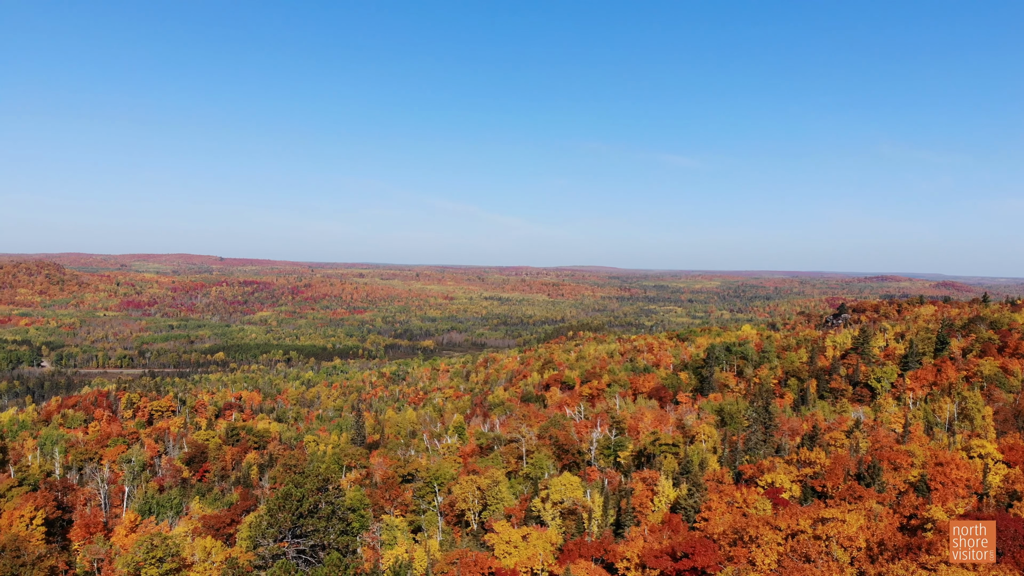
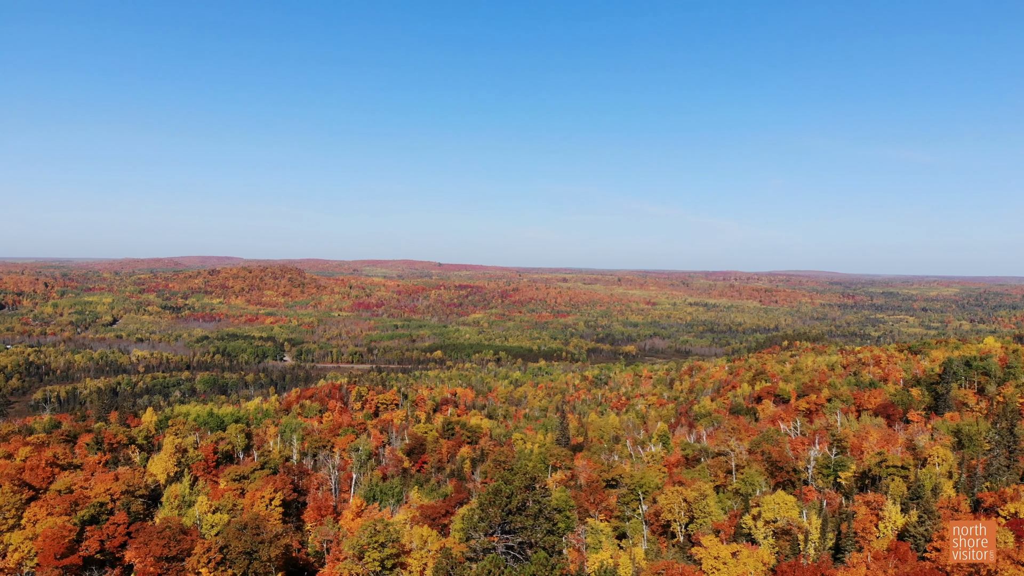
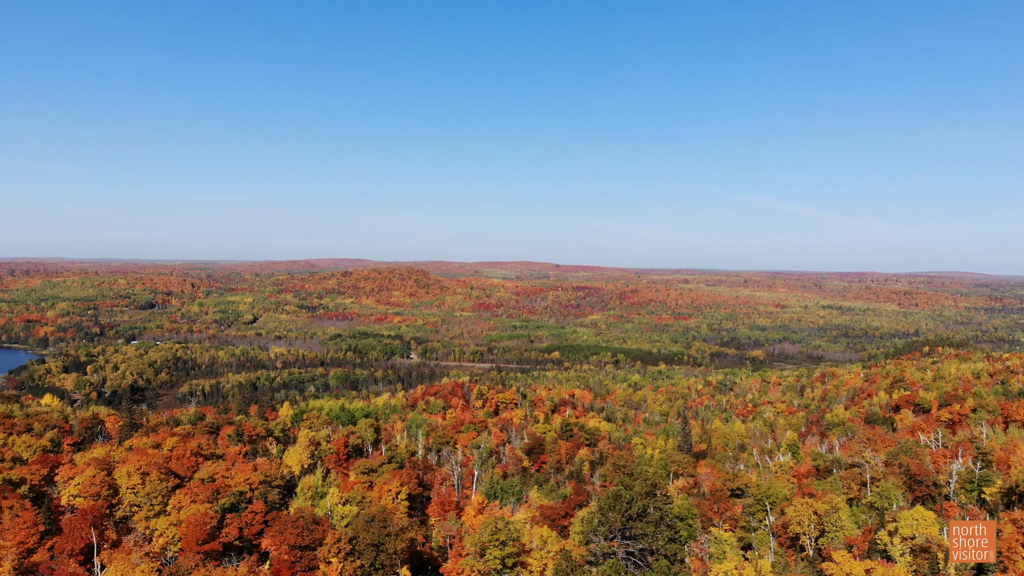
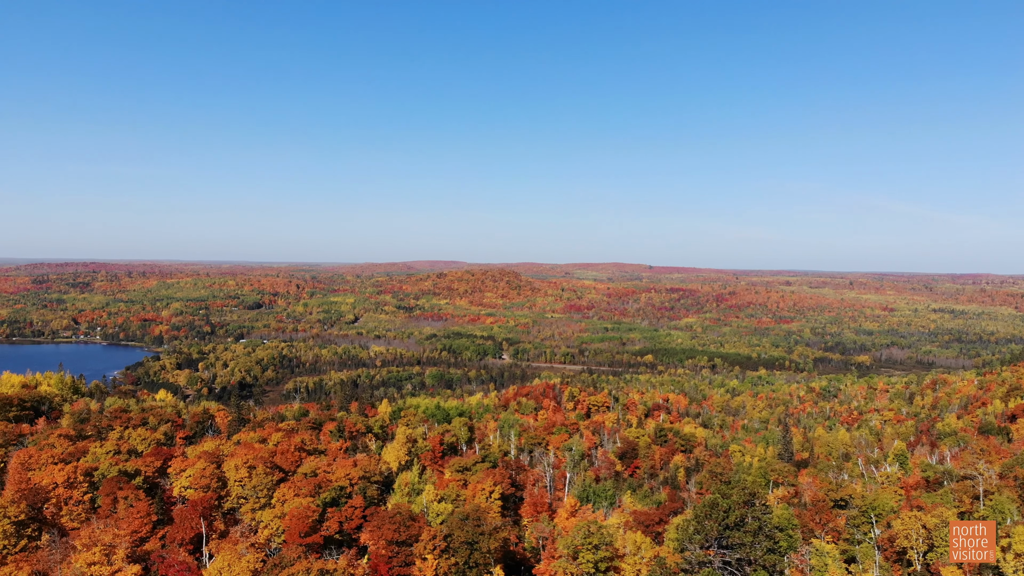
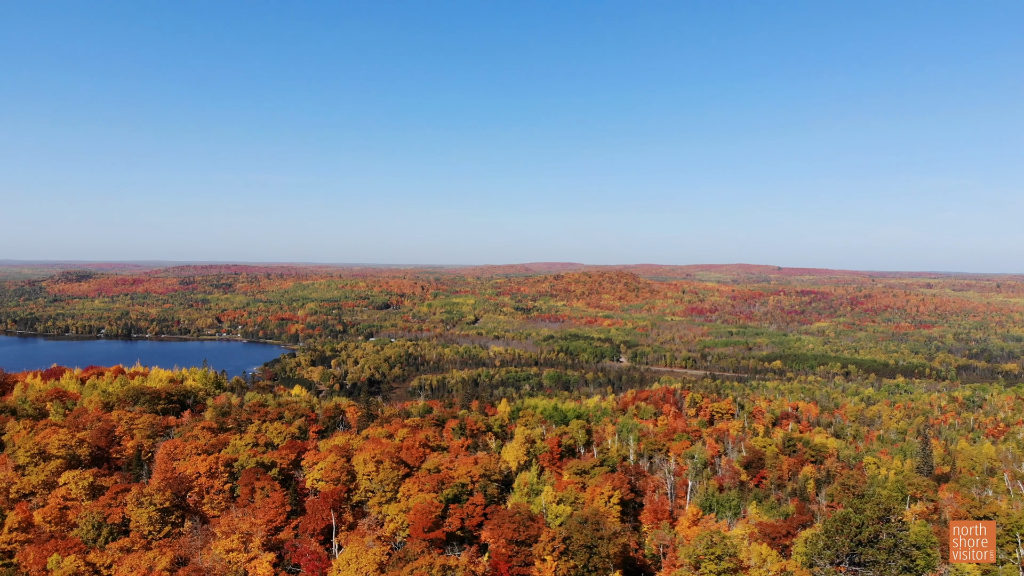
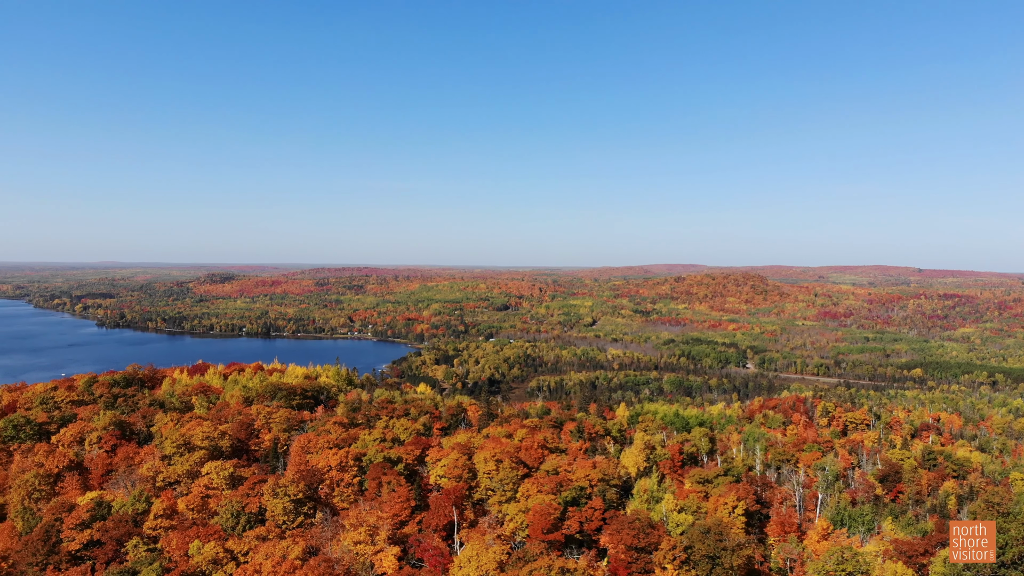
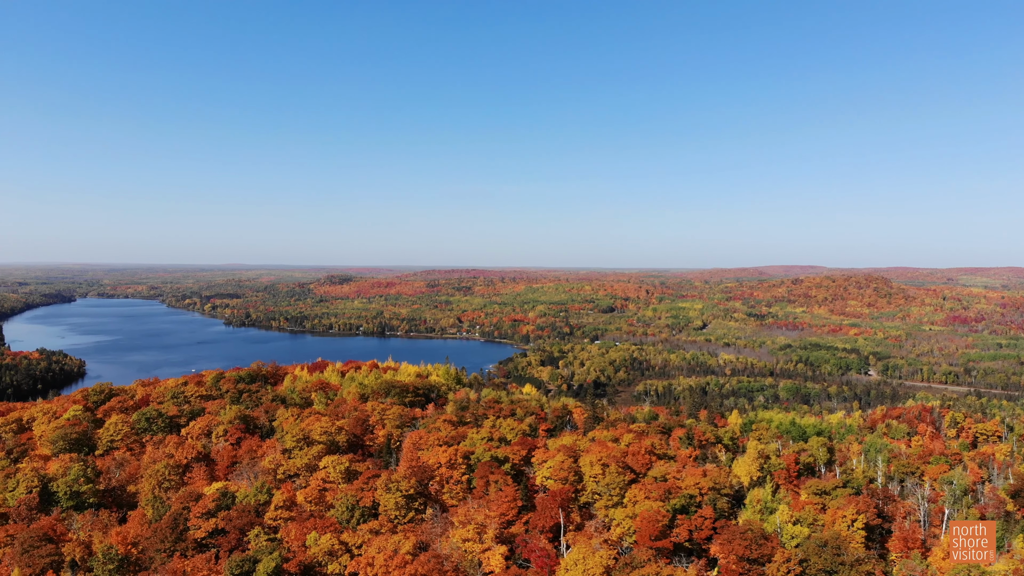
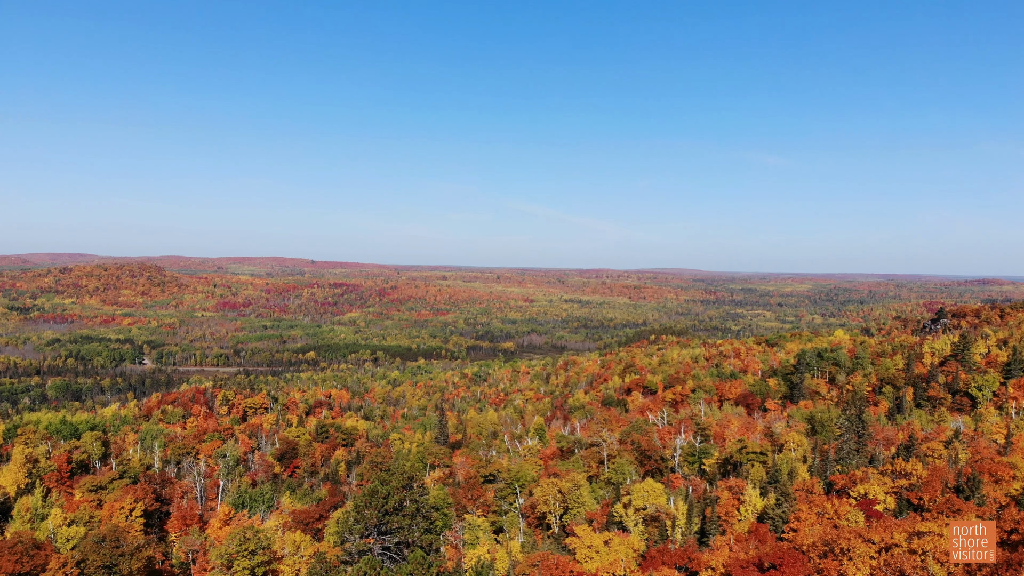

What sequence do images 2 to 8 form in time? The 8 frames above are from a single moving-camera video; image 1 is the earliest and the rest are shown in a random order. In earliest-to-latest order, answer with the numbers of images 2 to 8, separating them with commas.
8, 2, 3, 4, 5, 6, 7
